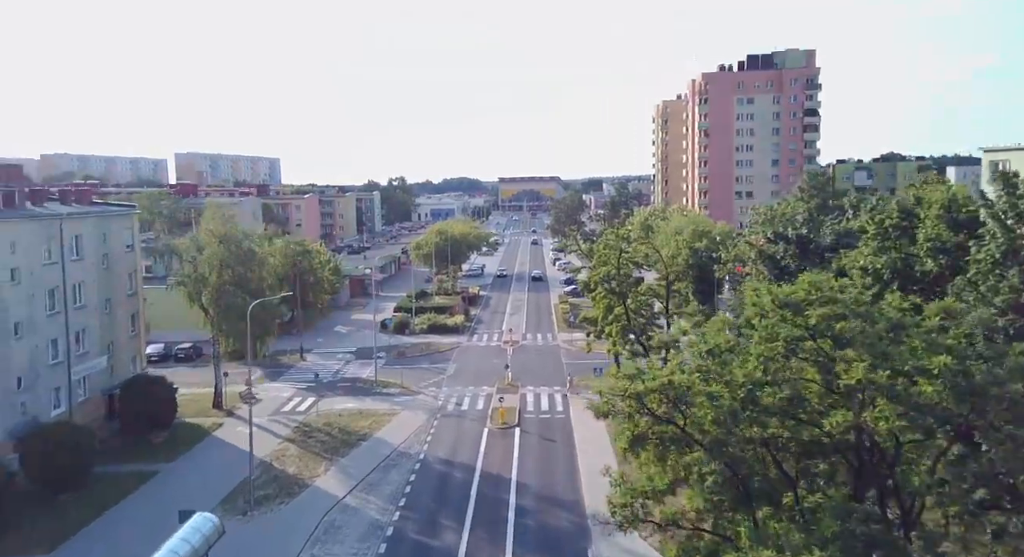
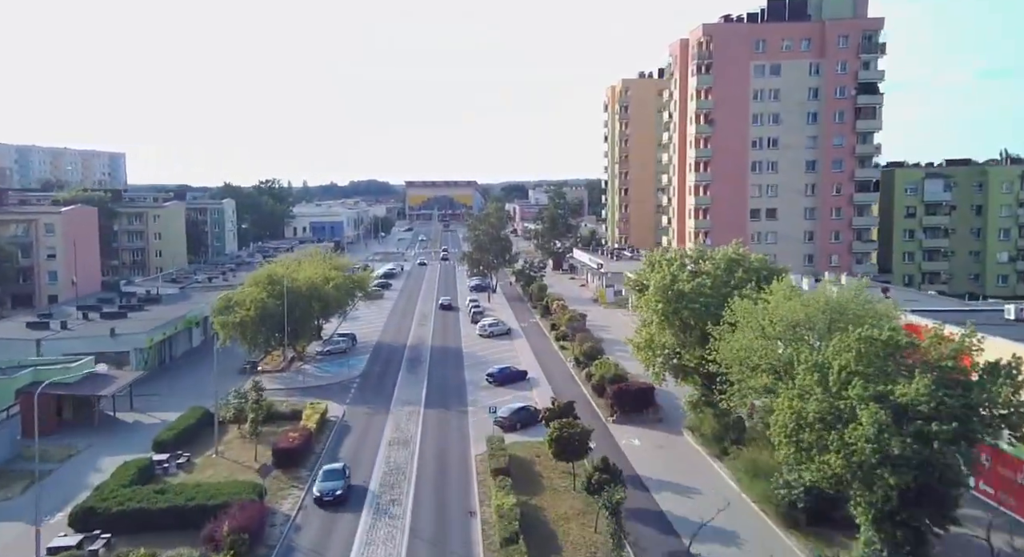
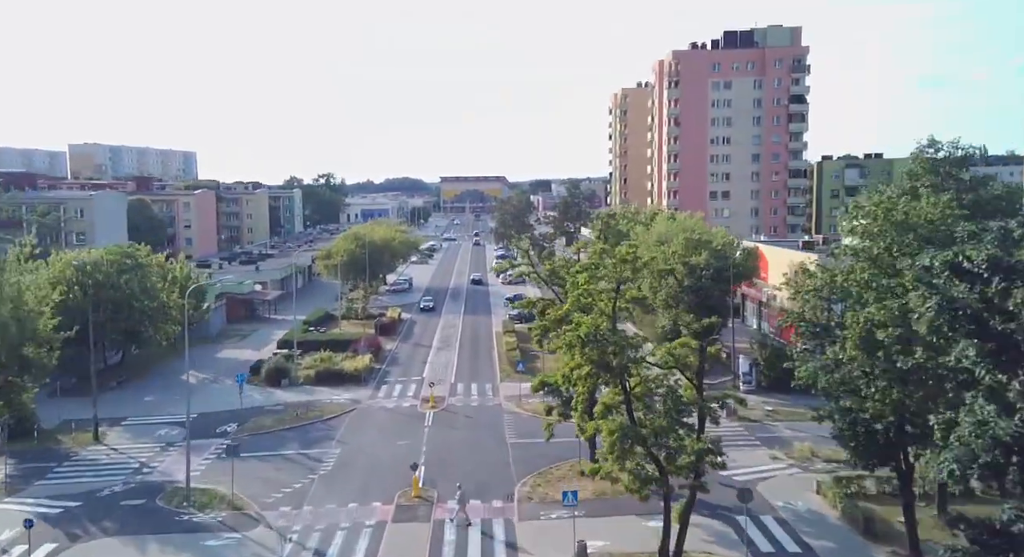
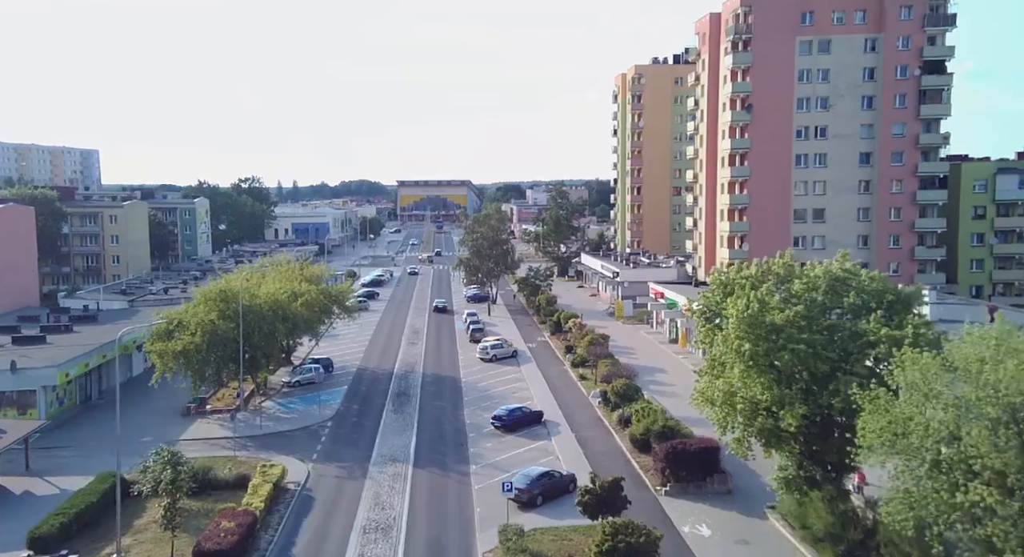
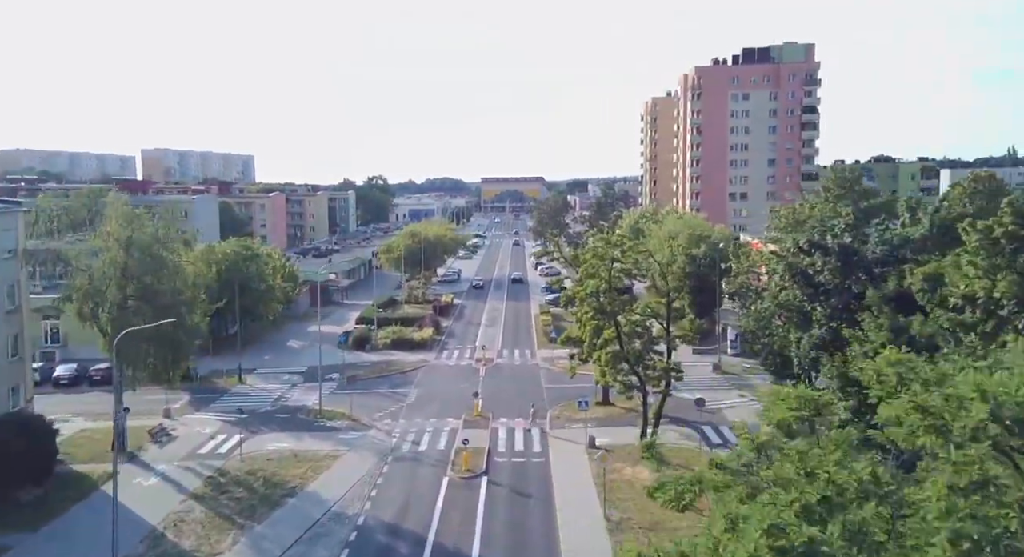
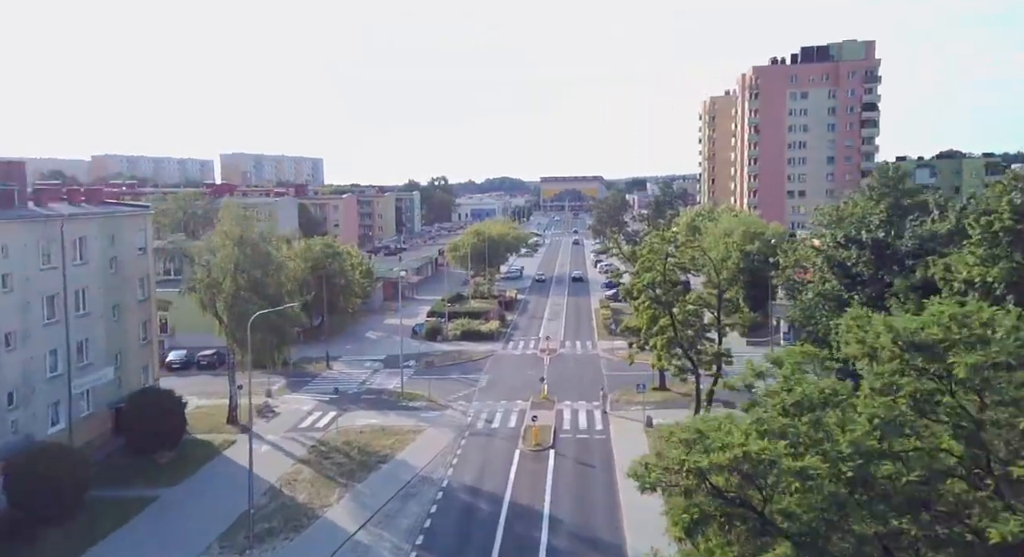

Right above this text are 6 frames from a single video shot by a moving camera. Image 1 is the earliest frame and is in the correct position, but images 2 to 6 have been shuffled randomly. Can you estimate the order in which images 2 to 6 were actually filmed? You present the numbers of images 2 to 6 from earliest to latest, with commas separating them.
6, 5, 3, 2, 4
